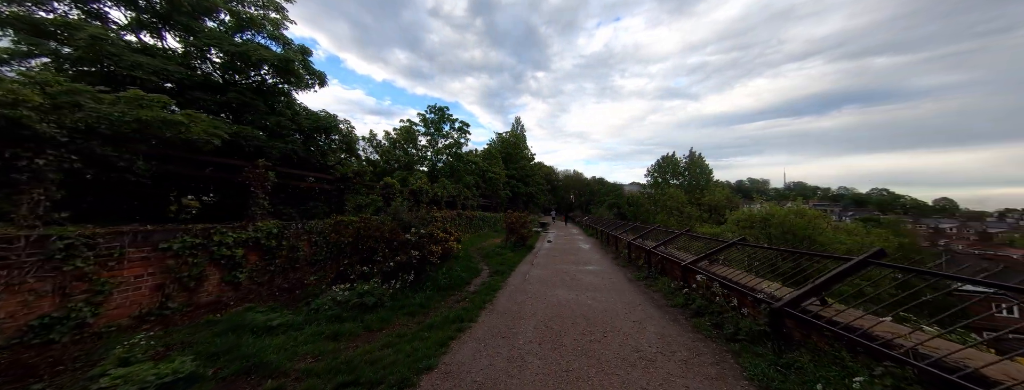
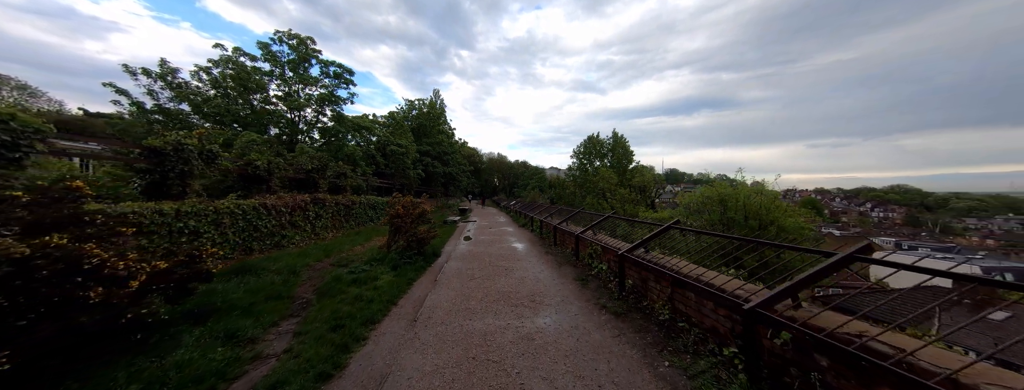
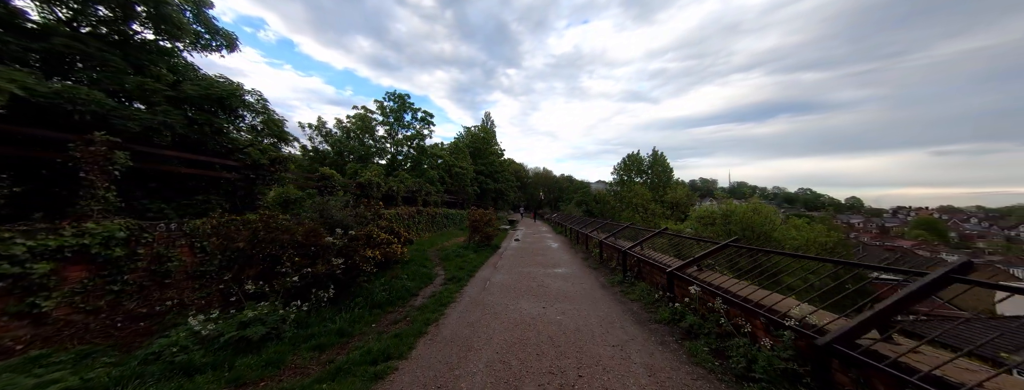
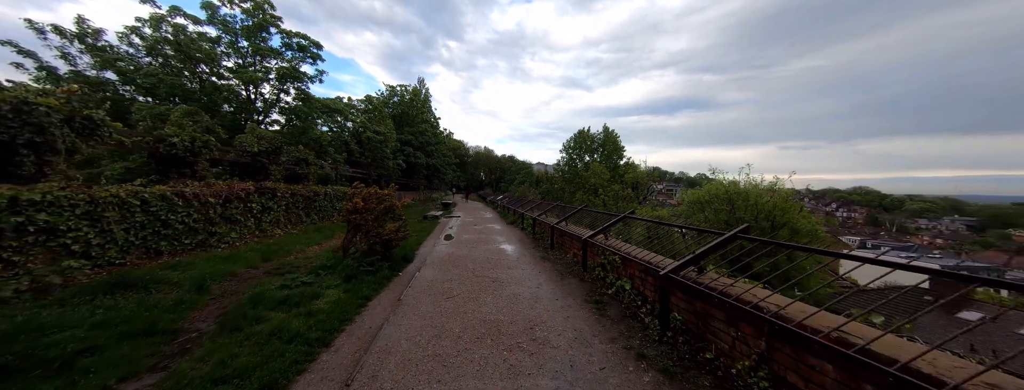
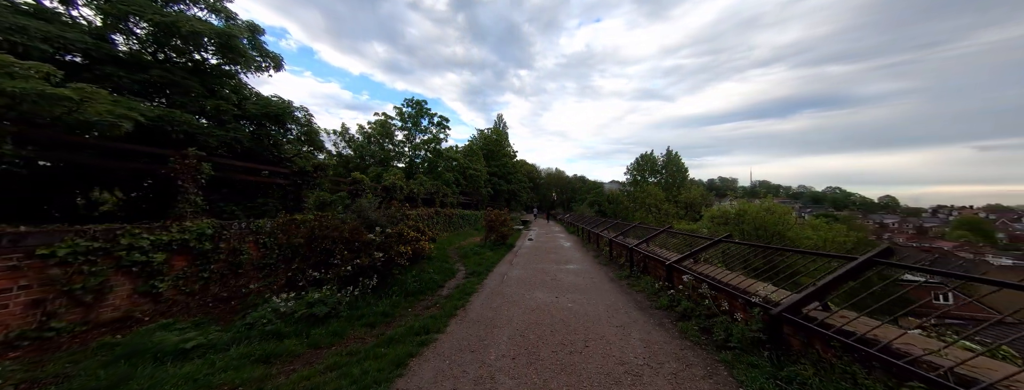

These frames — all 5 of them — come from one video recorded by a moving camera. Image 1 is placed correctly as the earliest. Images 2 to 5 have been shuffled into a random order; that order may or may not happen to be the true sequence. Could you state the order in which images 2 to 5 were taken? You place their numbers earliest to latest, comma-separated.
5, 3, 2, 4
